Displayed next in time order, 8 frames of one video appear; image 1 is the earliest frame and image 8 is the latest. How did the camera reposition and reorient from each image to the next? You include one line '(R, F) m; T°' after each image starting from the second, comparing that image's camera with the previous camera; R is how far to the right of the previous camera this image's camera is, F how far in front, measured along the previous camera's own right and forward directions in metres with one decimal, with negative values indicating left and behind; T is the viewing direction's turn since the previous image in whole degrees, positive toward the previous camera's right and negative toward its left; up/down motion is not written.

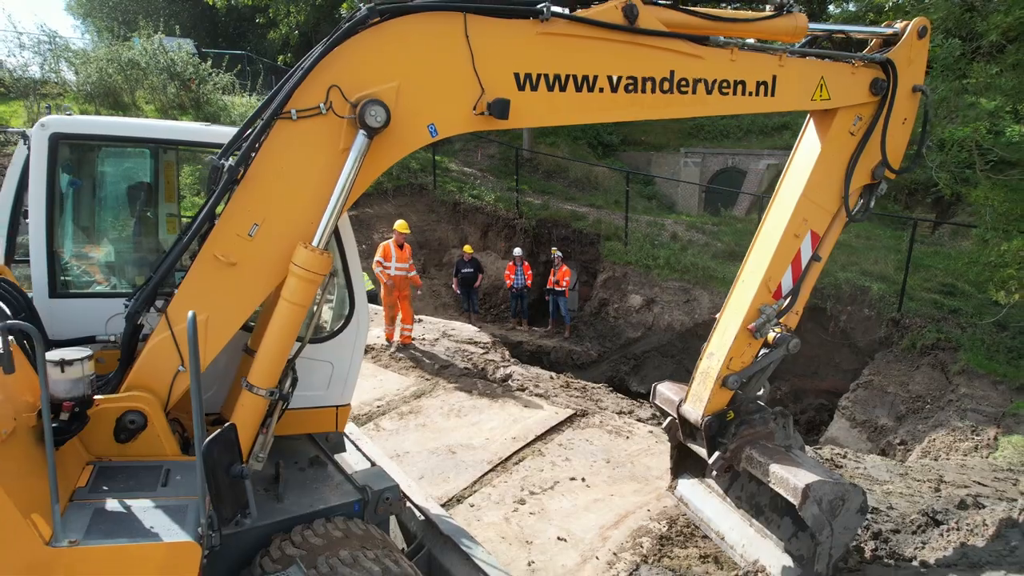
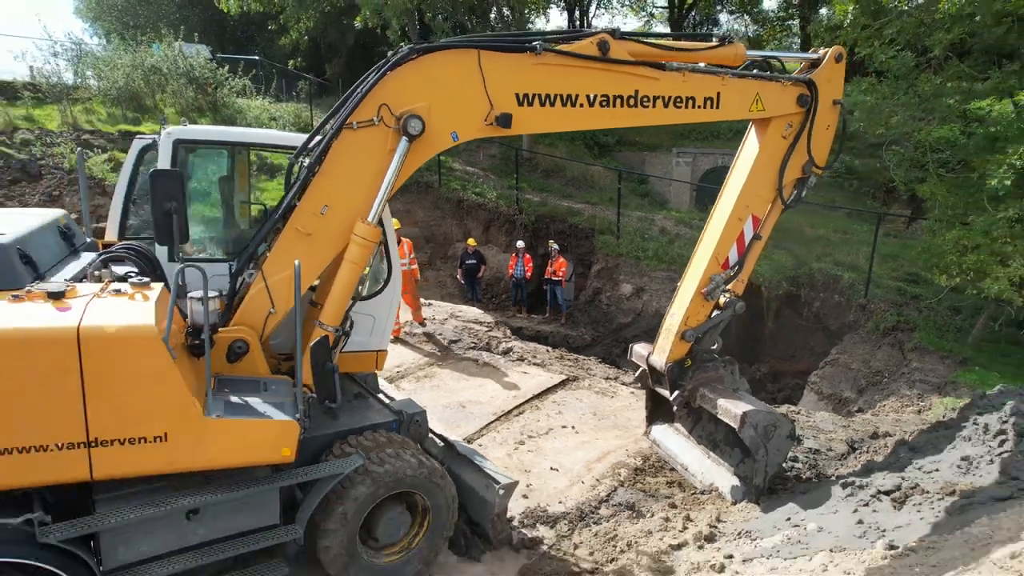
(0.0, -0.9) m; 0°
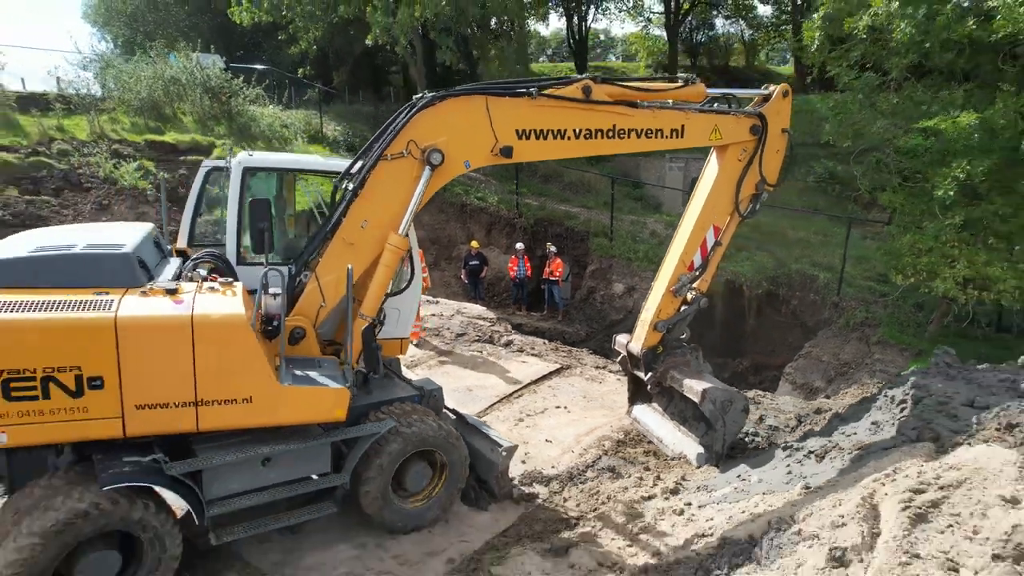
(0.0, -0.8) m; 0°
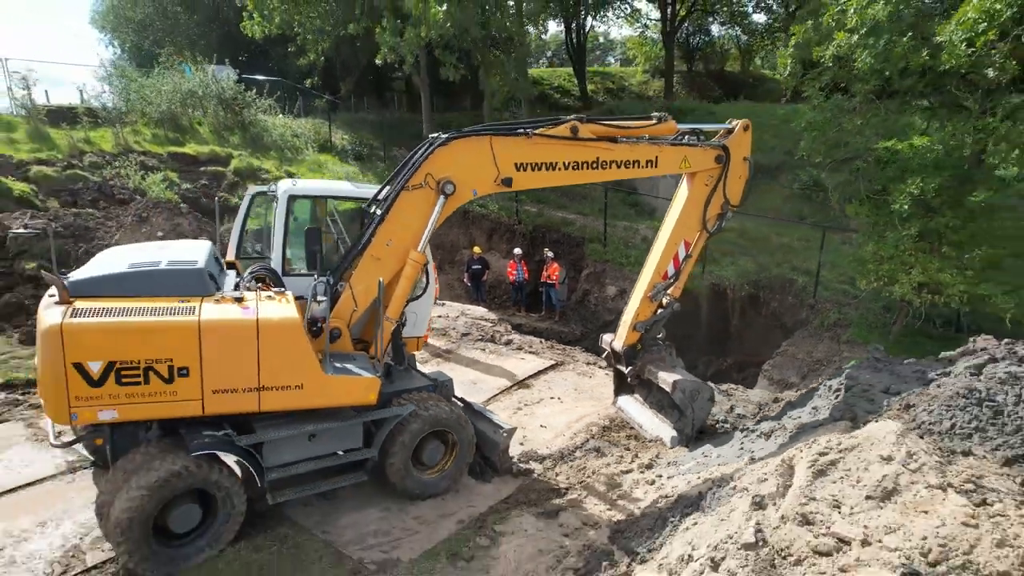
(0.0, -0.8) m; 0°
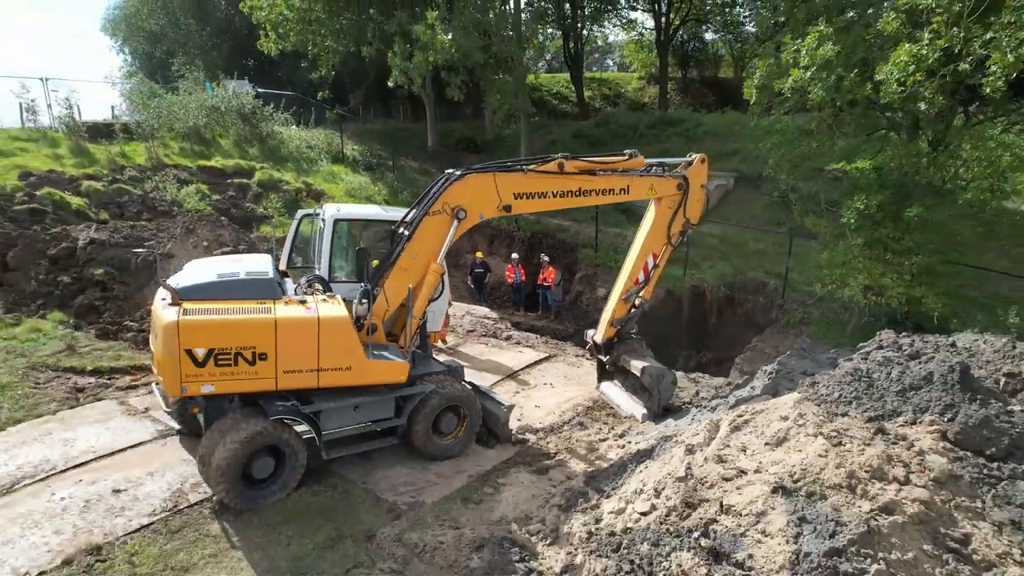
(0.0, -1.3) m; 0°
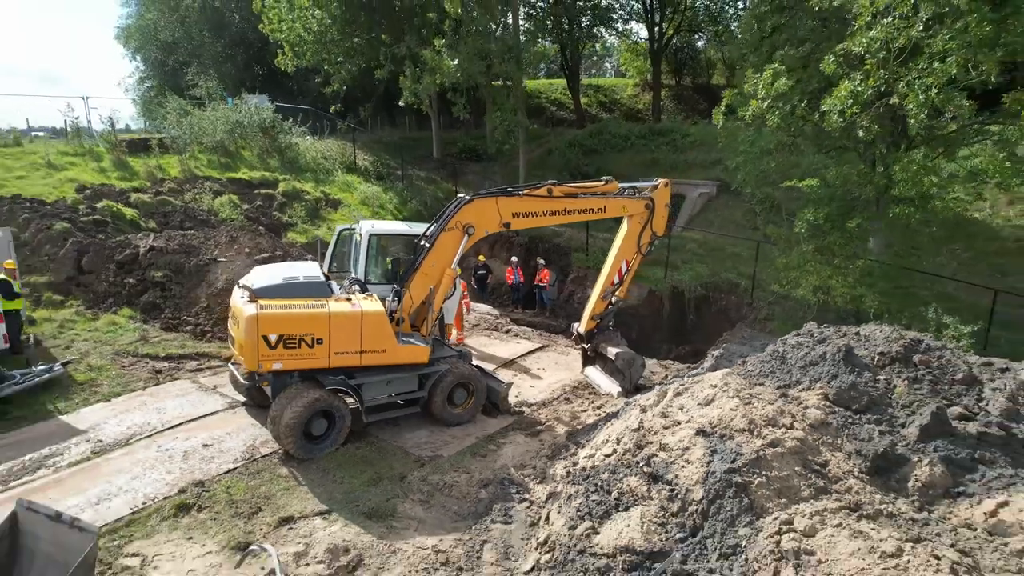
(0.0, -1.6) m; 0°
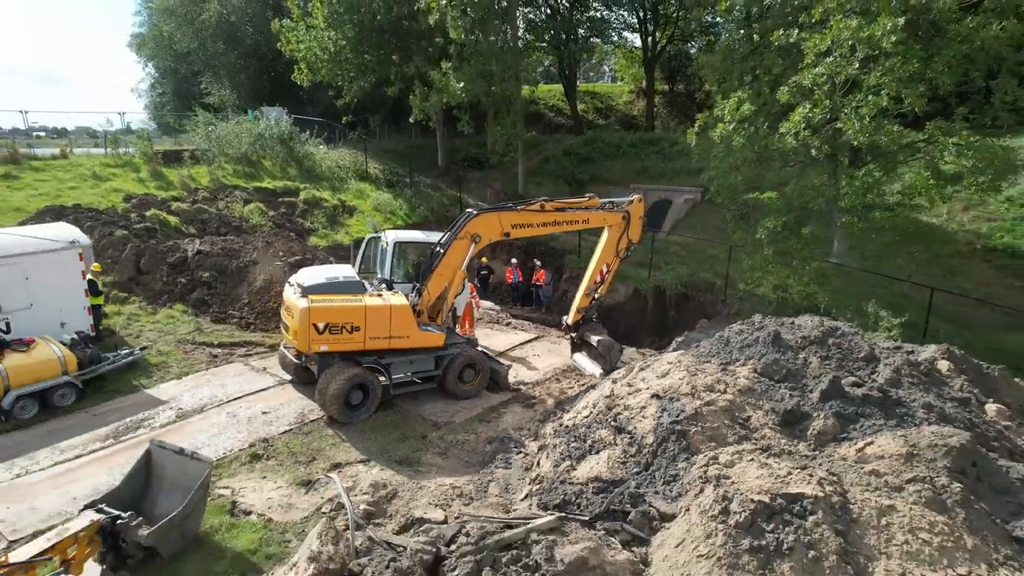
(0.0, -1.7) m; 0°
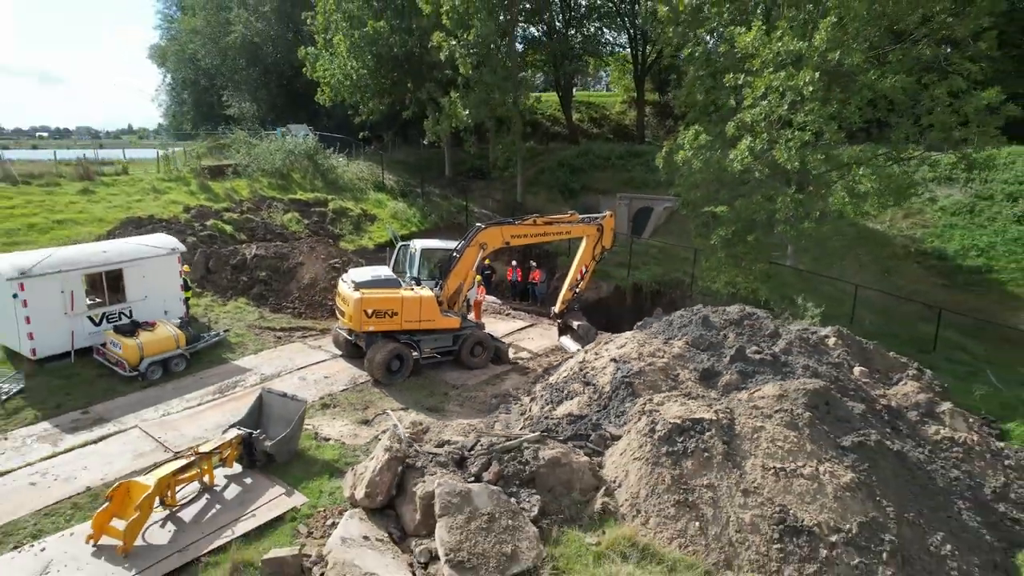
(0.0, -2.9) m; 0°
